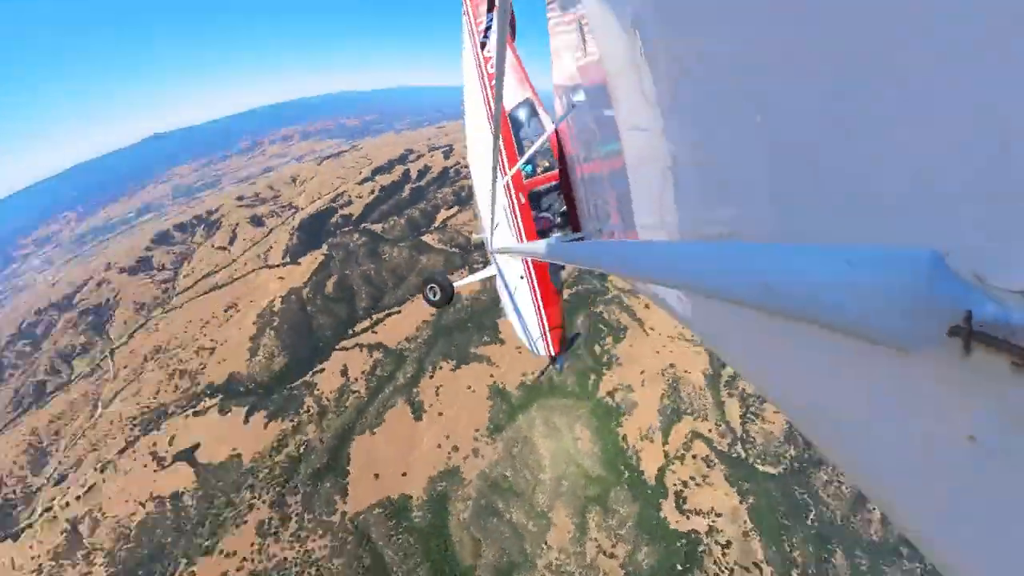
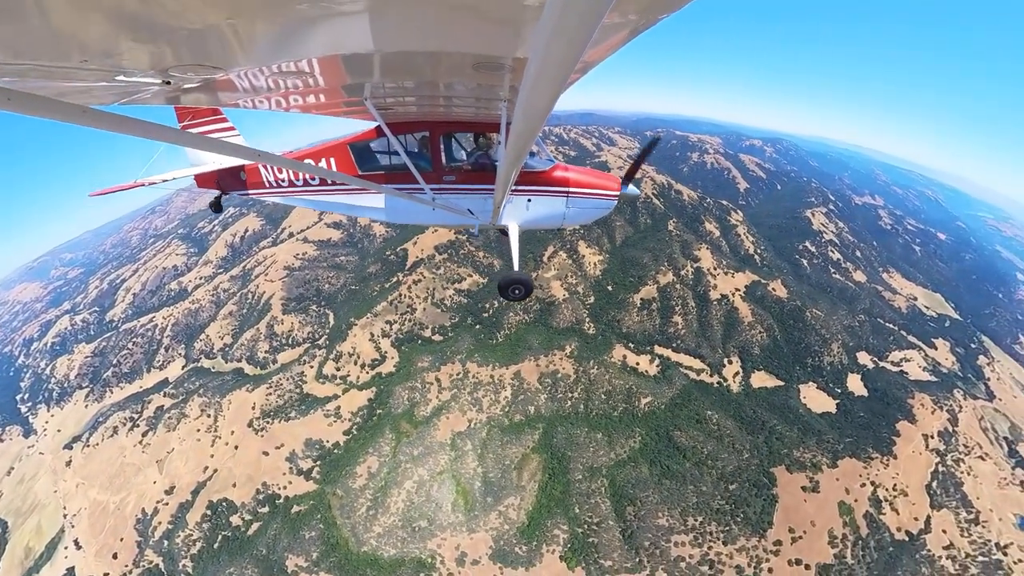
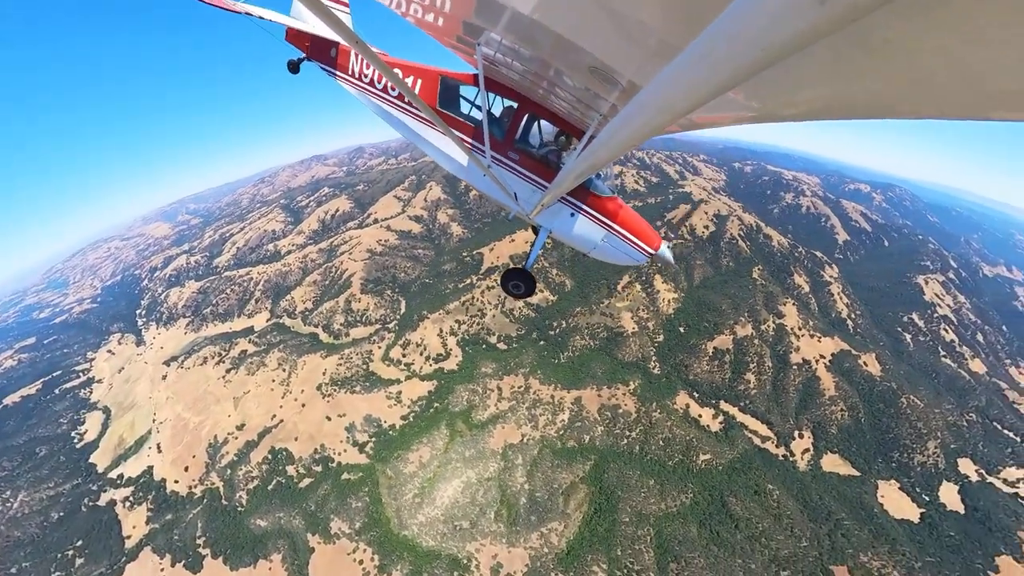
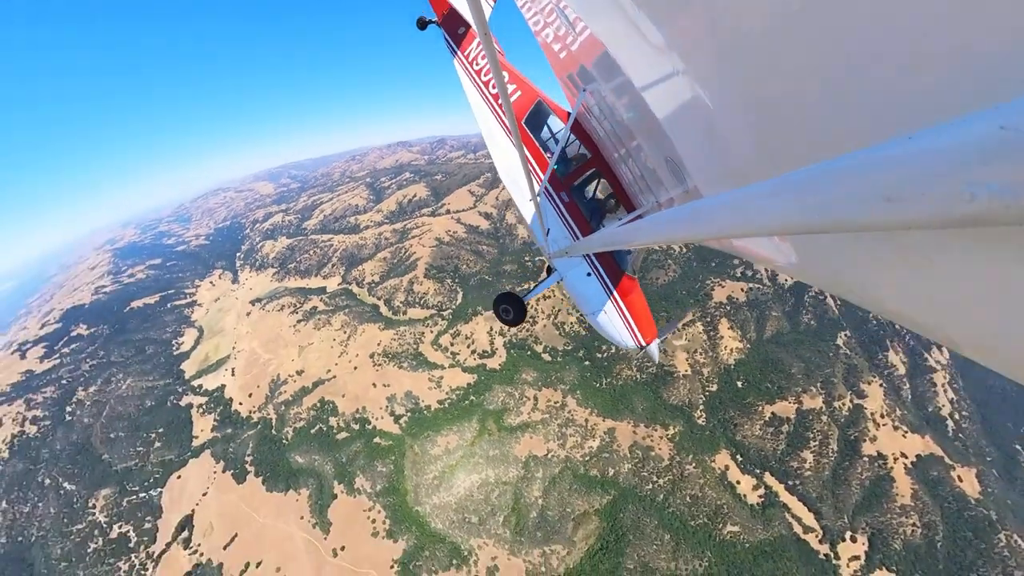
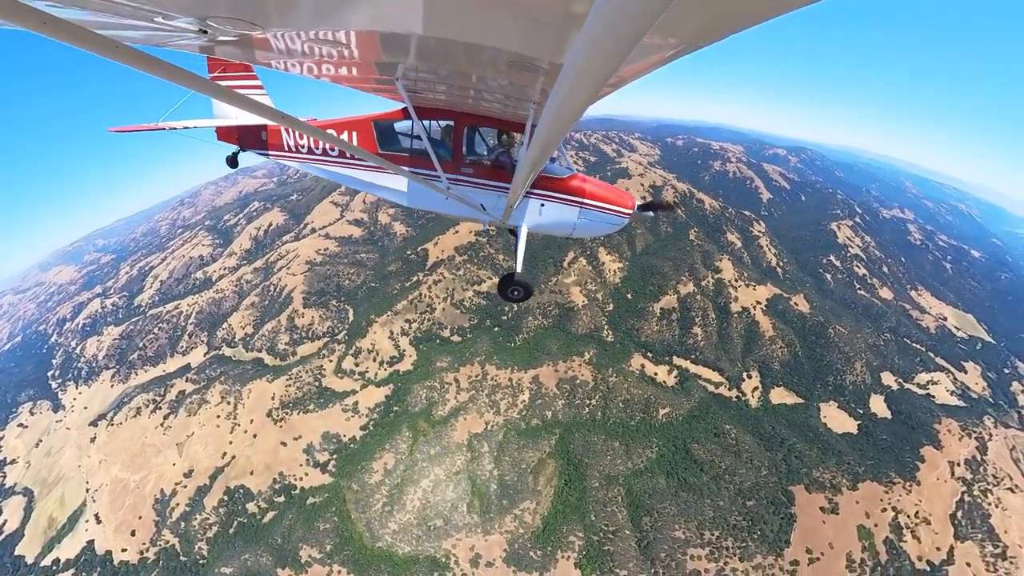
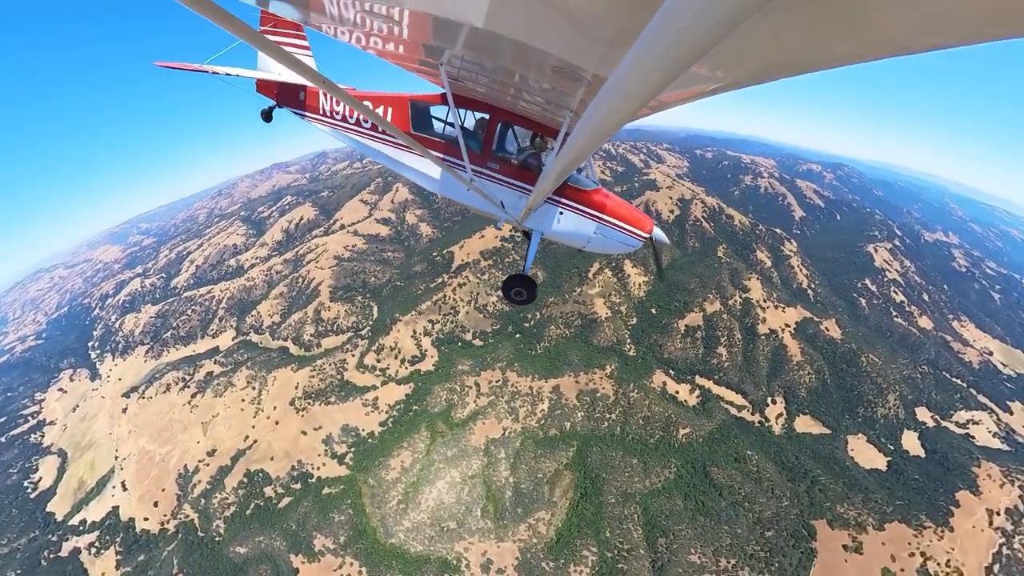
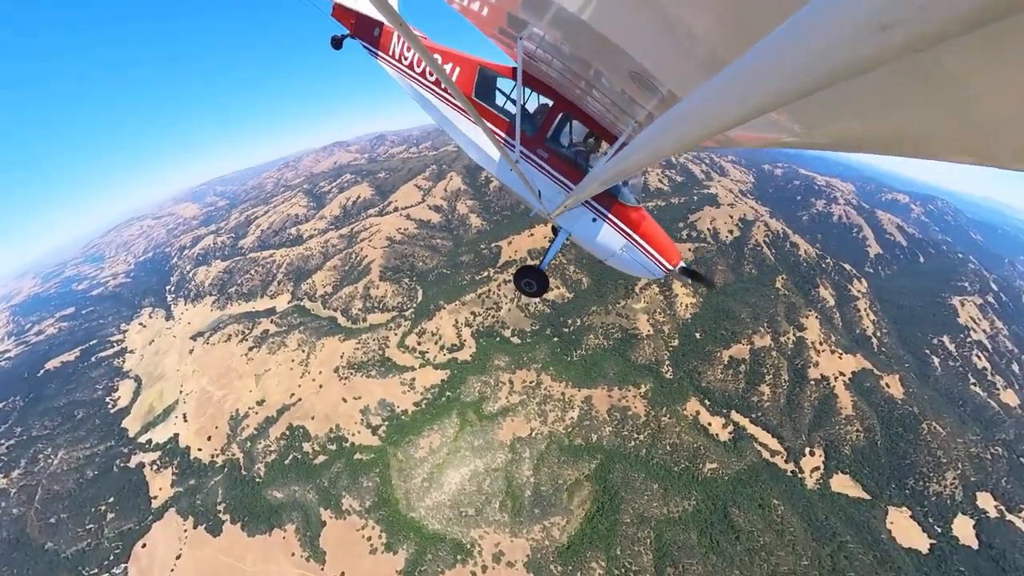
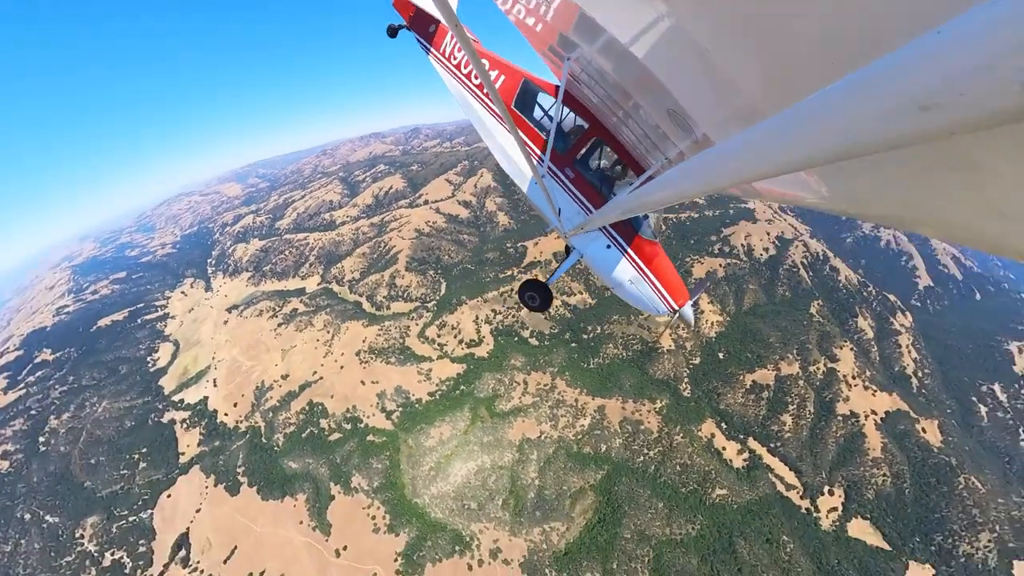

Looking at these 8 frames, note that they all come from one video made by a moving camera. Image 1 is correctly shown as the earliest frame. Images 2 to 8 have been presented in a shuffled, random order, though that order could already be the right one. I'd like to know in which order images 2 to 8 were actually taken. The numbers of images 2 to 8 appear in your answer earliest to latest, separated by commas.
4, 8, 7, 3, 6, 5, 2
